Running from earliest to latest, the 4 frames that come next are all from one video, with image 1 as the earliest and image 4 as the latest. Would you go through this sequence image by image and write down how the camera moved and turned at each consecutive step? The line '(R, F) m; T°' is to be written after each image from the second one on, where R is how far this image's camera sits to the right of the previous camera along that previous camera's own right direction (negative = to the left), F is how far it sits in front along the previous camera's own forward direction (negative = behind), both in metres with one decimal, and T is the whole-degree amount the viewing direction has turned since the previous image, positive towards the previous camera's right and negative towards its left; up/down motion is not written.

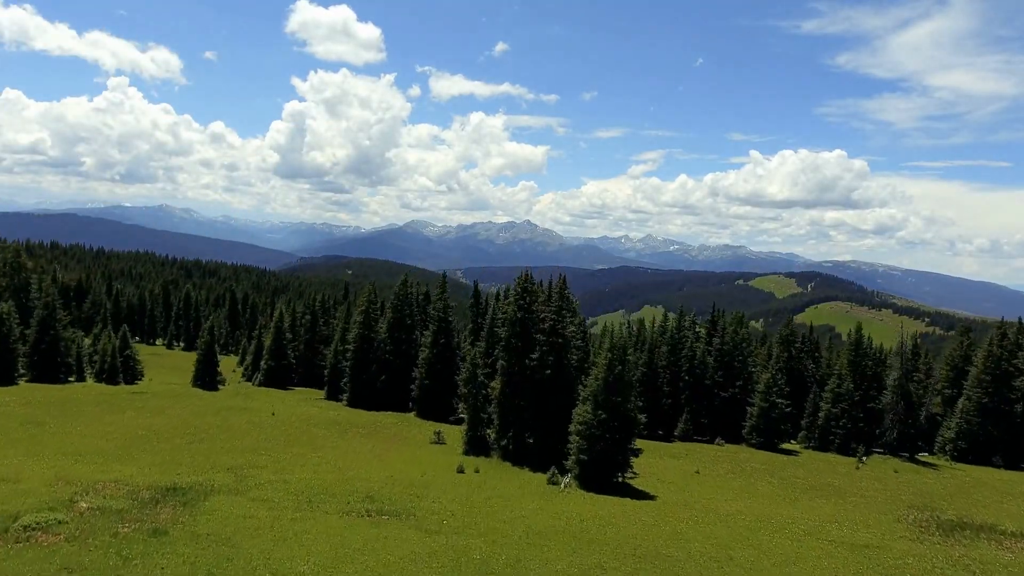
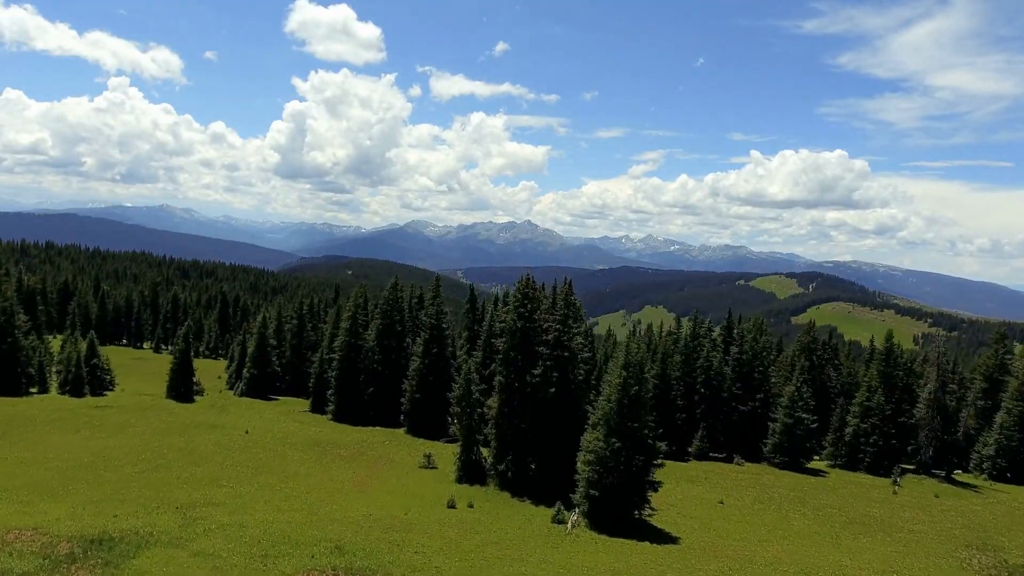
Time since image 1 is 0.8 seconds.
(+0.1, +6.5) m; 0°
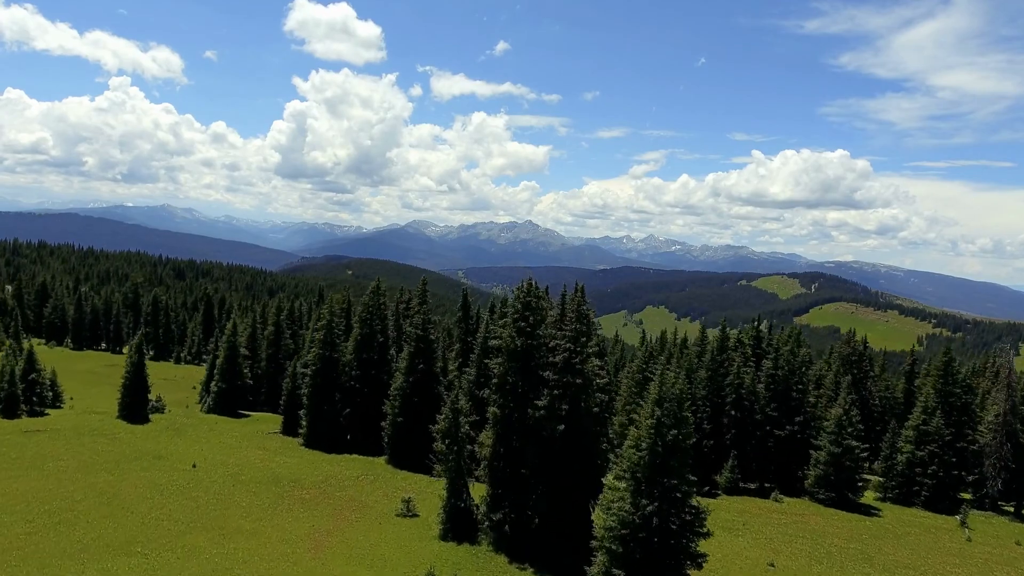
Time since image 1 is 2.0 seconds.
(+0.2, +9.8) m; 0°
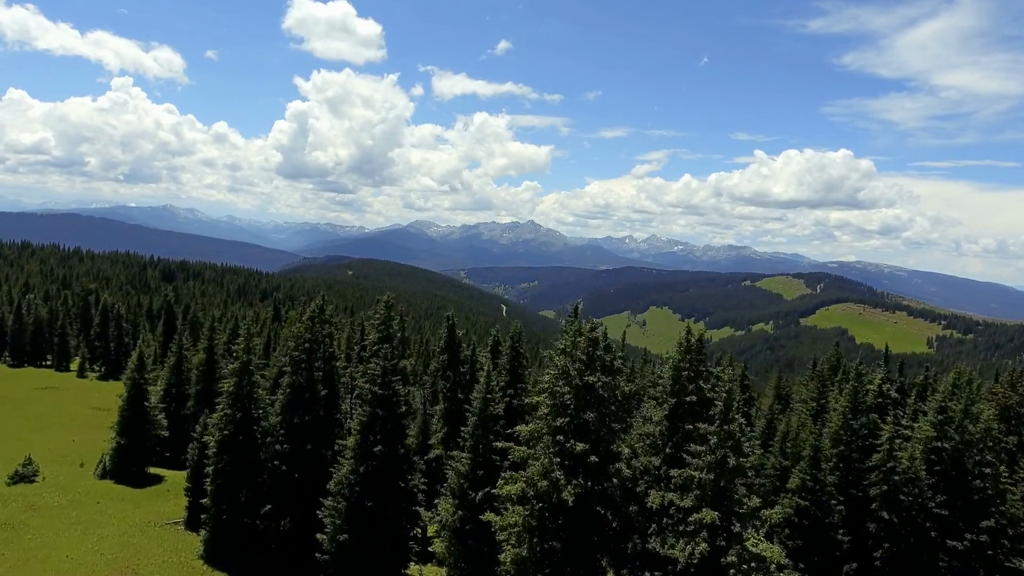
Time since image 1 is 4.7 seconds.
(-0.9, +22.6) m; 0°
